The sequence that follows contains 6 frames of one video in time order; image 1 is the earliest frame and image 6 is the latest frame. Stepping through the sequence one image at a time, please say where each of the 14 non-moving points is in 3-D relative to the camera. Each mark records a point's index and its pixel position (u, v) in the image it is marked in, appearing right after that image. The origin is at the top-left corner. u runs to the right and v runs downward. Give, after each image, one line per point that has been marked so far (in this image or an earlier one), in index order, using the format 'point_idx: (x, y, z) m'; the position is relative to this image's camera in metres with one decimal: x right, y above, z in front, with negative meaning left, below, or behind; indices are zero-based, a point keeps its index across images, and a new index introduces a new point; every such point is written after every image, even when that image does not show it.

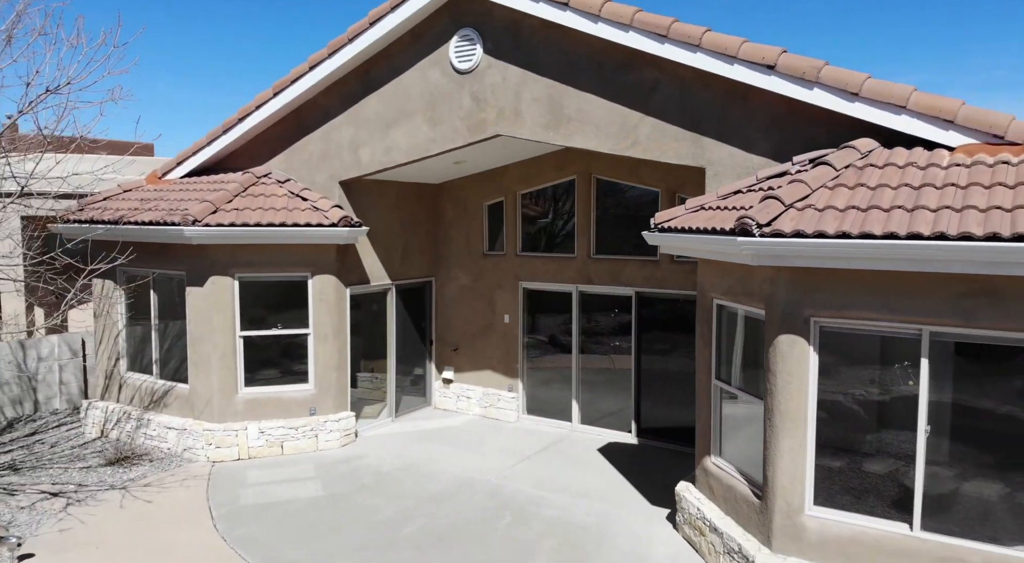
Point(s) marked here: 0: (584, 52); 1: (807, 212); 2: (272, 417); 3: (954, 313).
0: (+0.8, +2.6, +8.9) m
1: (+2.4, +0.6, +6.3) m
2: (-3.4, -1.9, +11.1) m
3: (+3.4, -0.2, +5.9) m
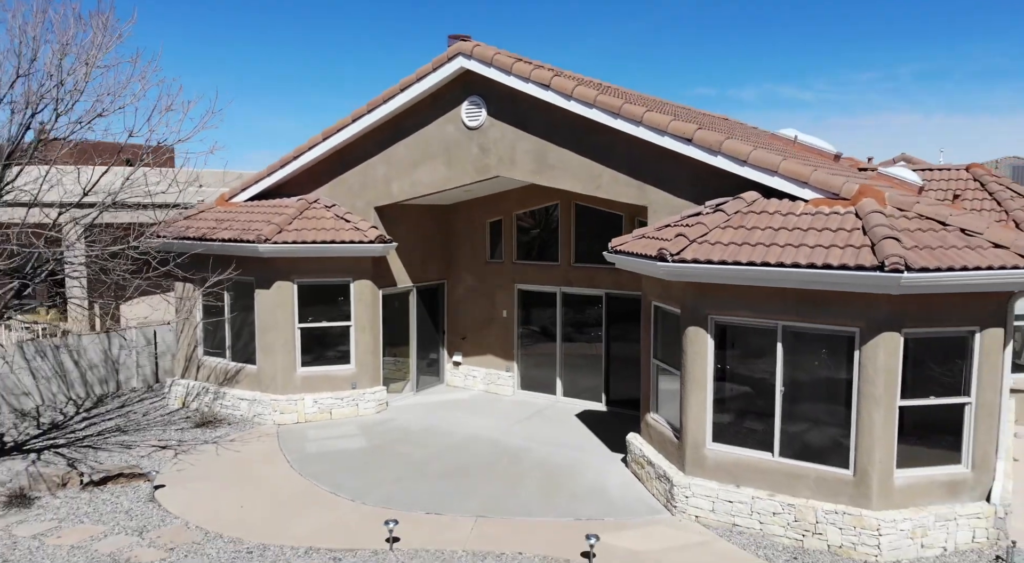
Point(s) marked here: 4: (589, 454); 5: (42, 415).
0: (+0.8, +2.5, +12.0) m
1: (+2.3, +0.4, +9.4) m
2: (-3.5, -2.0, +14.3) m
3: (+3.3, -0.4, +9.1) m
4: (+1.2, -2.7, +12.0) m
5: (-9.3, -2.6, +15.5) m
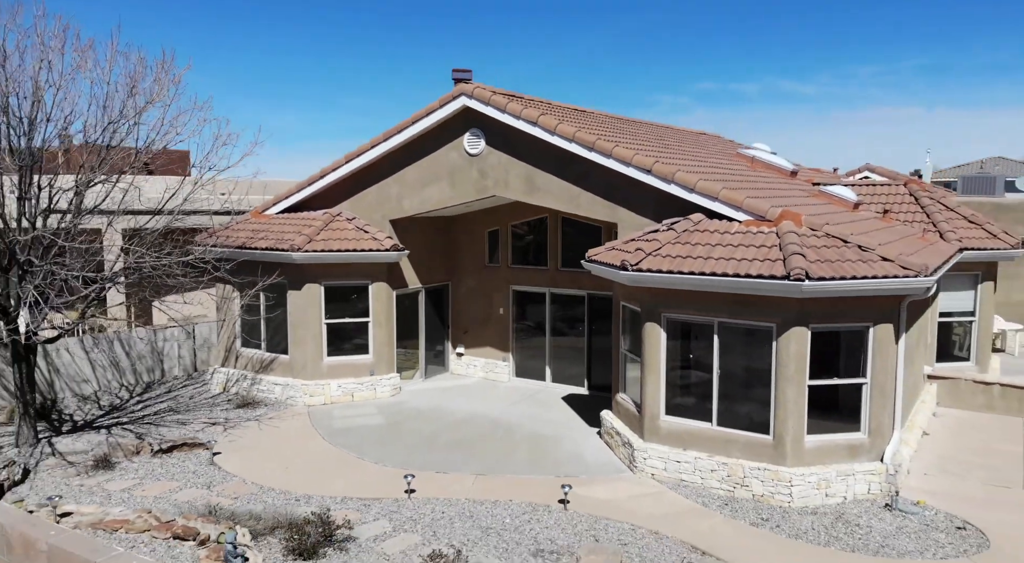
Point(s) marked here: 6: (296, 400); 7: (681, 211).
0: (+0.7, +2.4, +14.4) m
1: (+2.2, +0.4, +11.8) m
2: (-3.6, -2.0, +16.7) m
3: (+3.2, -0.4, +11.5) m
4: (+1.1, -2.7, +14.4) m
5: (-9.4, -2.7, +17.9) m
6: (-4.6, -2.5, +16.5) m
7: (+2.8, +1.2, +13.0) m
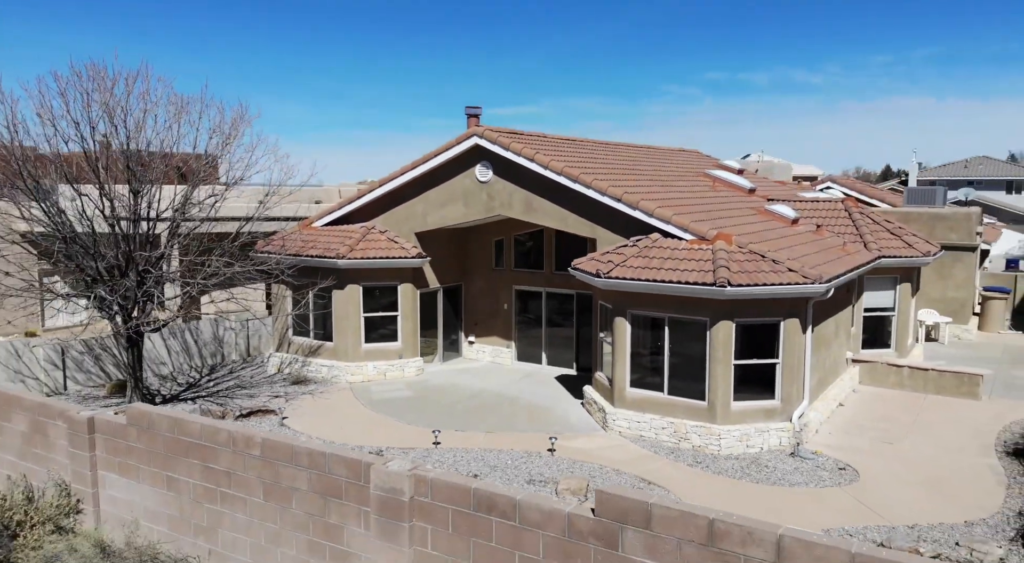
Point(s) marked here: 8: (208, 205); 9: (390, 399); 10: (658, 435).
0: (+0.7, +2.4, +18.2) m
1: (+2.2, +0.3, +15.6) m
2: (-3.5, -2.1, +20.6) m
3: (+3.2, -0.5, +15.3) m
4: (+1.1, -2.8, +18.3) m
5: (-9.4, -2.7, +21.9) m
6: (-4.5, -2.5, +20.4) m
7: (+2.9, +1.1, +16.8) m
8: (-7.5, +1.9, +19.2) m
9: (-3.0, -2.9, +18.9) m
10: (+2.9, -3.1, +15.6) m
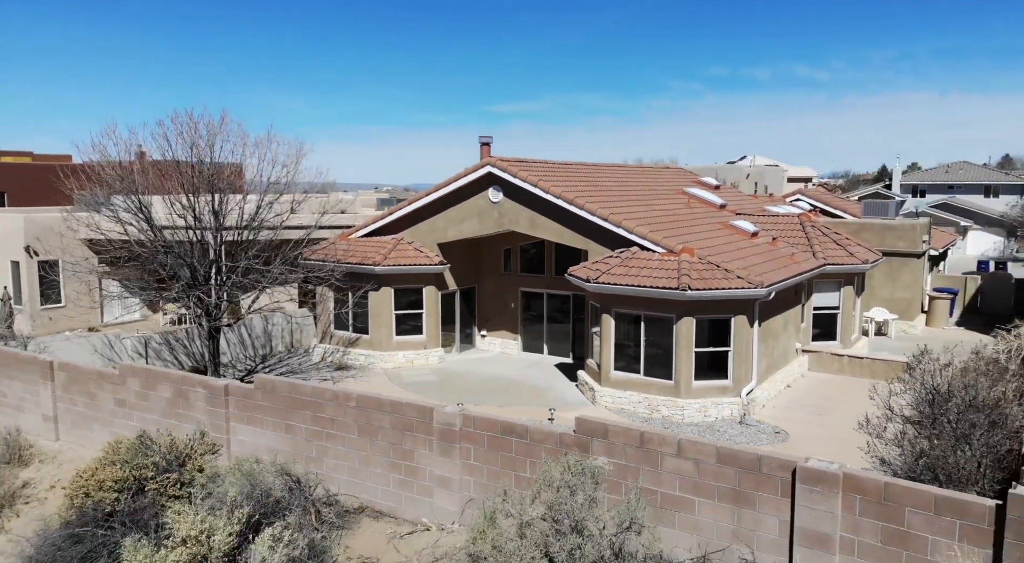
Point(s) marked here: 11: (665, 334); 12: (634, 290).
0: (+0.9, +2.3, +22.3) m
1: (+2.4, +0.1, +19.7) m
2: (-3.3, -2.1, +24.7) m
3: (+3.4, -0.7, +19.3) m
4: (+1.3, -2.9, +22.3) m
5: (-9.2, -2.8, +26.0) m
6: (-4.3, -2.6, +24.5) m
7: (+3.1, +1.0, +20.8) m
8: (-7.3, +1.8, +23.3) m
9: (-2.8, -3.0, +22.9) m
10: (+3.1, -3.2, +19.6) m
11: (+3.8, -1.3, +19.3) m
12: (+3.0, -0.2, +19.0) m
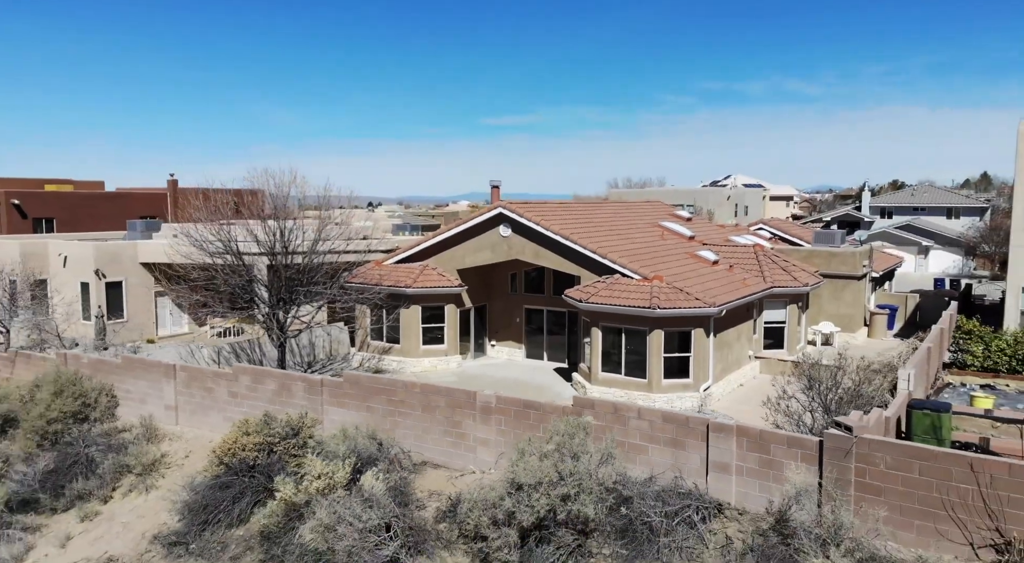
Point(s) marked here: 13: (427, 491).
0: (+1.2, +1.6, +27.8) m
1: (+2.7, -0.5, +25.2) m
2: (-3.1, -2.9, +30.1) m
3: (+3.7, -1.3, +24.8) m
4: (+1.6, -3.6, +27.8) m
5: (-8.9, -3.6, +31.3) m
6: (-4.1, -3.4, +29.8) m
7: (+3.3, +0.3, +26.4) m
8: (-7.0, +1.0, +28.7) m
9: (-2.5, -3.7, +28.3) m
10: (+3.4, -3.9, +25.1) m
11: (+4.1, -2.0, +24.8) m
12: (+3.3, -0.9, +24.5) m
13: (-1.8, -4.4, +16.2) m
